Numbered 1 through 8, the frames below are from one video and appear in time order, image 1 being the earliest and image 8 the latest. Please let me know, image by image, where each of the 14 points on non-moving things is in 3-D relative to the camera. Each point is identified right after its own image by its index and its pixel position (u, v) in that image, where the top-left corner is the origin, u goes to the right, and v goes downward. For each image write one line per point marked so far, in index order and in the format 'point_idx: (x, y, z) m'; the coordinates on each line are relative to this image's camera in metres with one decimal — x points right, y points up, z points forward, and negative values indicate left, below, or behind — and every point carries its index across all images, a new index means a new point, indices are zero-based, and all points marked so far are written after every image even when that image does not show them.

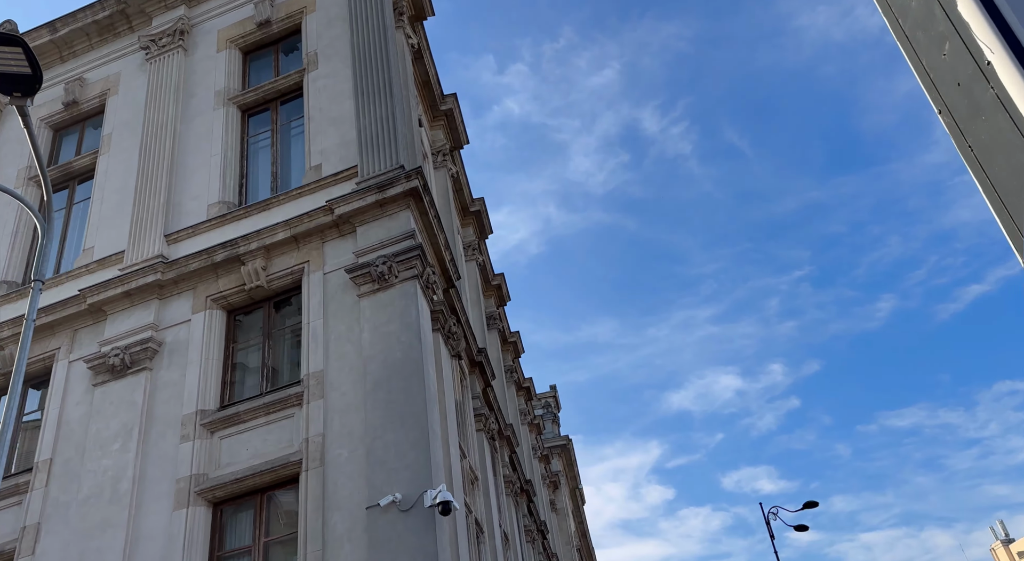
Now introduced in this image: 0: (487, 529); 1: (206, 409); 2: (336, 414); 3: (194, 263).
0: (-0.7, -5.7, +17.5) m
1: (-4.9, -2.0, +12.3) m
2: (-2.7, -2.0, +11.6) m
3: (-5.5, +0.3, +13.2) m
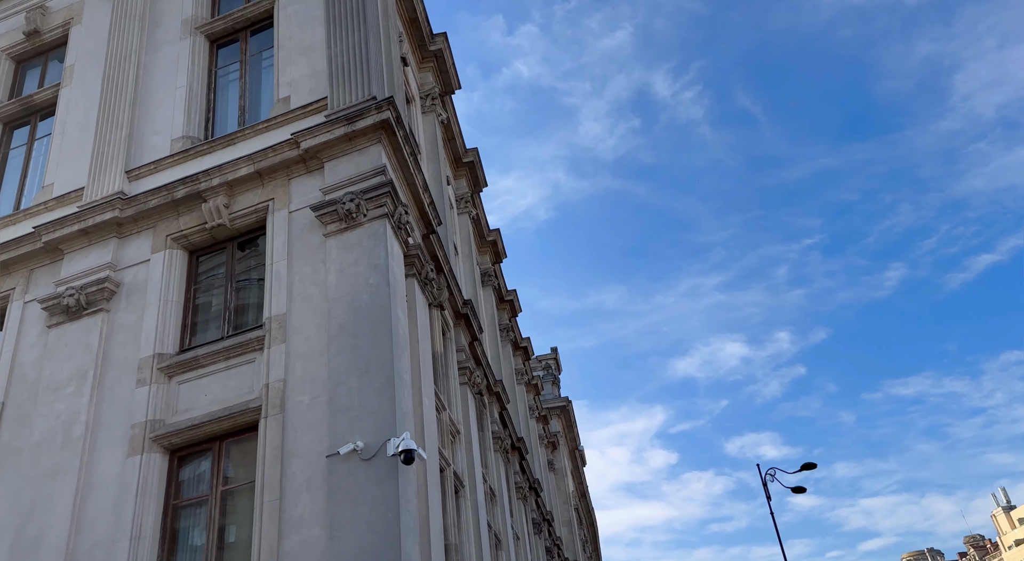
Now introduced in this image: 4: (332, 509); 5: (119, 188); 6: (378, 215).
0: (-1.1, -4.5, +17.0) m
1: (-5.3, -1.1, +11.7) m
2: (-3.0, -1.1, +11.0) m
3: (-5.8, +1.3, +12.5) m
4: (-2.4, -3.0, +10.1) m
5: (-6.5, +1.5, +12.8) m
6: (-2.0, +1.0, +11.3) m
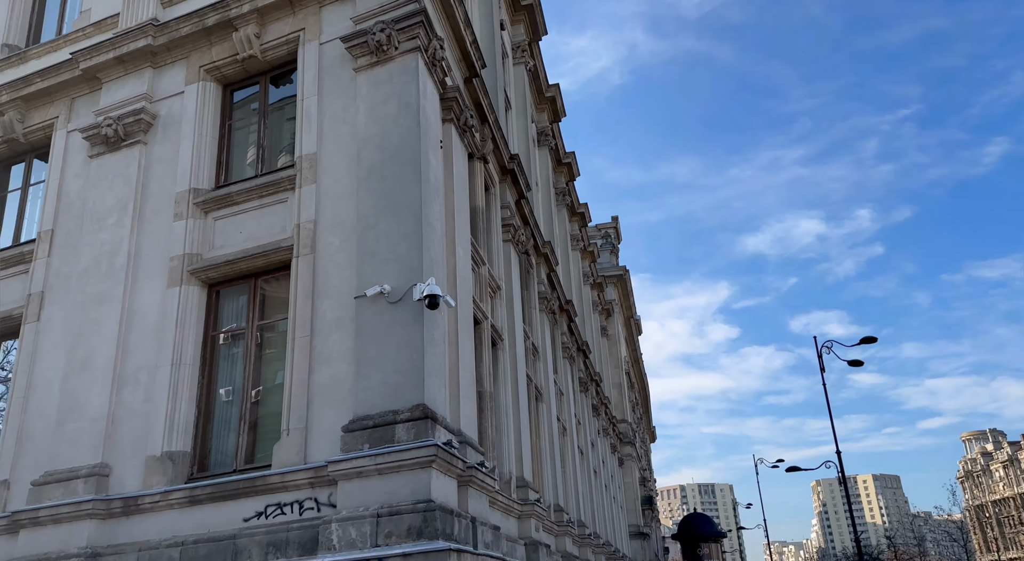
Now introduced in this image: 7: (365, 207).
0: (-0.2, -1.3, +17.1) m
1: (-4.7, +1.4, +11.6) m
2: (-2.6, +1.1, +10.8) m
3: (-5.1, +3.9, +12.0) m
4: (-2.0, -0.9, +10.2) m
5: (-5.7, +4.2, +12.4) m
6: (-1.4, +3.2, +10.6) m
7: (-2.0, +1.0, +10.4) m
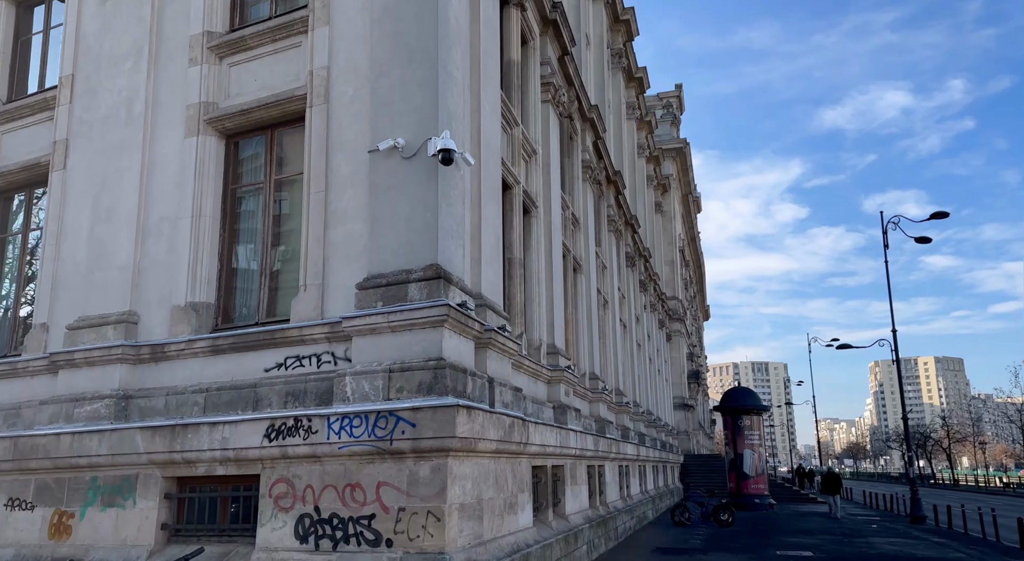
0: (+0.6, +1.7, +16.6) m
1: (-4.3, +3.6, +11.1) m
2: (-2.2, +3.1, +10.1) m
3: (-4.5, +6.1, +11.1) m
4: (-1.8, +1.0, +9.8) m
5: (-5.2, +6.5, +11.4) m
6: (-1.0, +5.0, +9.5) m
7: (-1.7, +2.9, +9.7) m
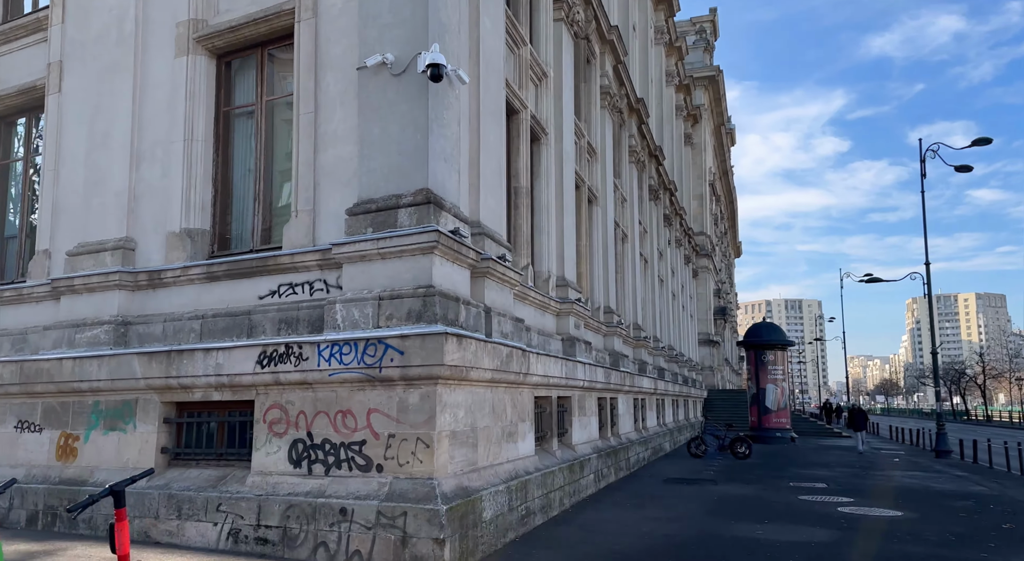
0: (+0.8, +3.2, +16.1) m
1: (-4.3, +4.6, +10.6) m
2: (-2.2, +4.0, +9.6) m
3: (-4.5, +7.1, +10.4) m
4: (-1.8, +1.9, +9.5) m
5: (-5.2, +7.6, +10.7) m
6: (-1.1, +5.9, +8.8) m
7: (-1.7, +3.8, +9.2) m
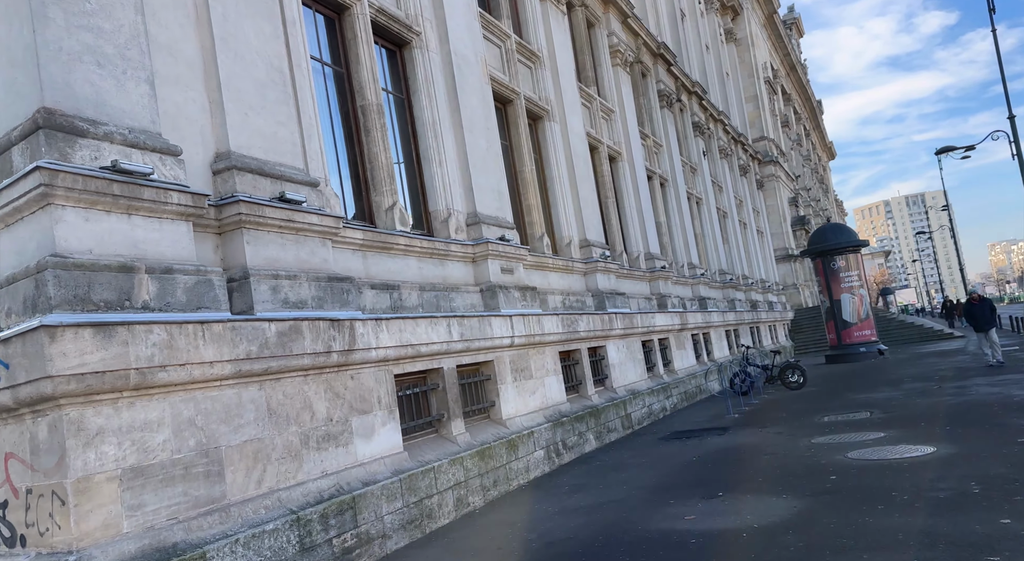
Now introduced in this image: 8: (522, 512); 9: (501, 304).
0: (-1.5, +4.1, +12.5) m
1: (-7.3, +4.3, +7.7) m
2: (-5.3, +4.0, +6.4) m
3: (-8.0, +6.8, +7.4) m
4: (-4.6, +2.0, +6.4) m
5: (-8.7, +7.1, +7.7) m
6: (-4.6, +6.0, +5.4) m
7: (-4.8, +3.8, +6.0) m
8: (+0.1, -2.8, +9.3) m
9: (-0.1, -0.4, +12.4) m
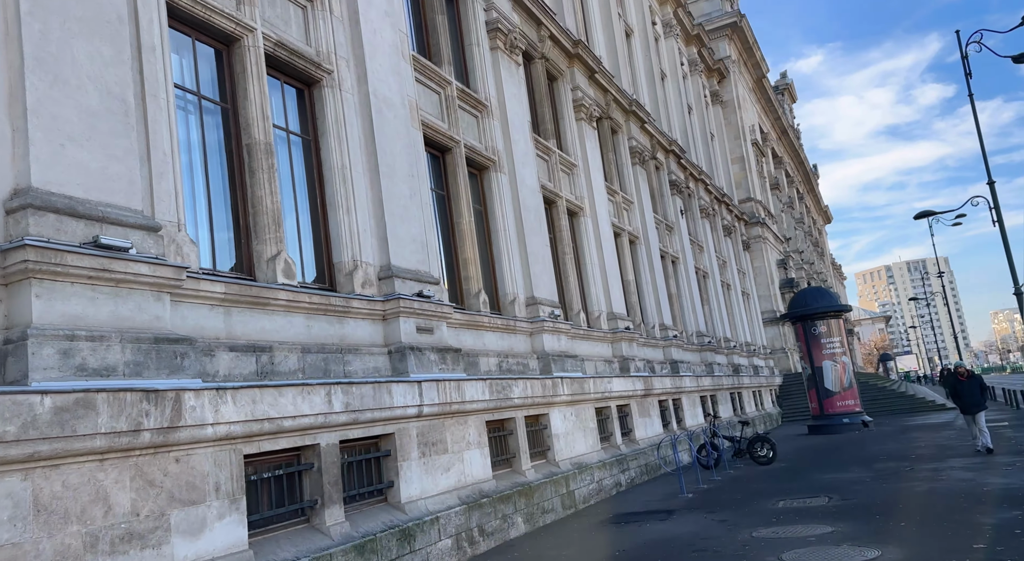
0: (-2.7, +3.2, +11.5) m
1: (-8.5, +3.9, +6.6) m
2: (-6.5, +3.7, +5.4) m
3: (-9.2, +6.4, +6.5) m
4: (-5.8, +1.6, +5.2) m
5: (-9.8, +6.7, +6.9) m
6: (-5.7, +5.7, +4.5) m
7: (-6.0, +3.5, +4.9) m
8: (-1.2, -3.5, +7.7) m
9: (-1.4, -1.3, +11.0) m
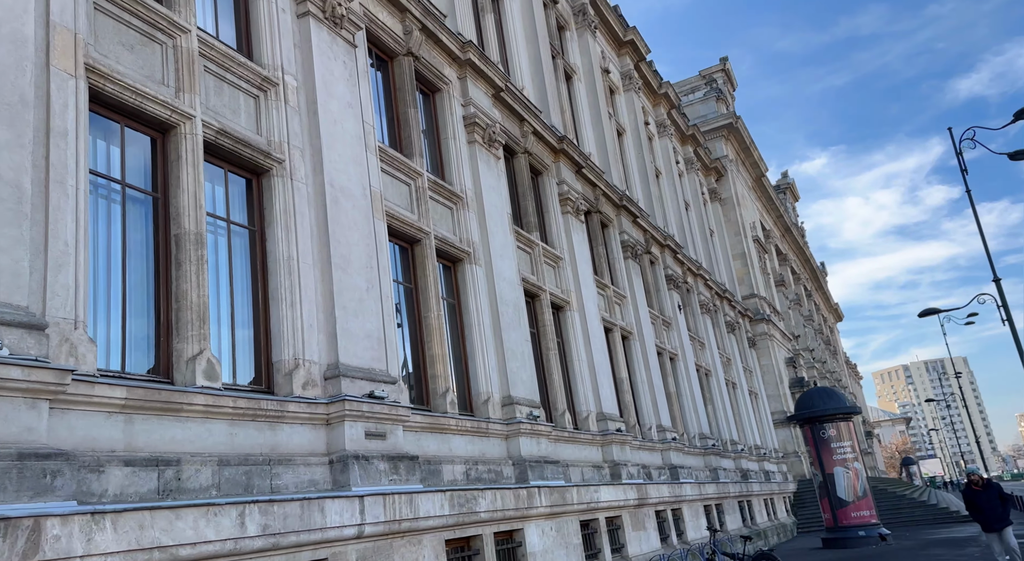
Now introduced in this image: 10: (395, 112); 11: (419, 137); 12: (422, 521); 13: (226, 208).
0: (-3.2, +1.8, +10.9) m
1: (-9.1, +3.0, +6.3) m
2: (-7.2, +3.0, +5.0) m
3: (-9.8, +5.5, +6.5) m
4: (-6.5, +1.0, +4.5) m
5: (-10.5, +5.8, +7.0) m
6: (-6.4, +5.1, +4.4) m
7: (-6.7, +2.9, +4.5) m
8: (-1.8, -4.3, +6.3) m
9: (-2.0, -2.6, +9.9) m
10: (-2.3, +3.4, +15.5) m
11: (-1.7, +2.9, +14.7) m
12: (-1.2, -3.4, +10.8) m
13: (-3.9, +1.0, +10.5) m
